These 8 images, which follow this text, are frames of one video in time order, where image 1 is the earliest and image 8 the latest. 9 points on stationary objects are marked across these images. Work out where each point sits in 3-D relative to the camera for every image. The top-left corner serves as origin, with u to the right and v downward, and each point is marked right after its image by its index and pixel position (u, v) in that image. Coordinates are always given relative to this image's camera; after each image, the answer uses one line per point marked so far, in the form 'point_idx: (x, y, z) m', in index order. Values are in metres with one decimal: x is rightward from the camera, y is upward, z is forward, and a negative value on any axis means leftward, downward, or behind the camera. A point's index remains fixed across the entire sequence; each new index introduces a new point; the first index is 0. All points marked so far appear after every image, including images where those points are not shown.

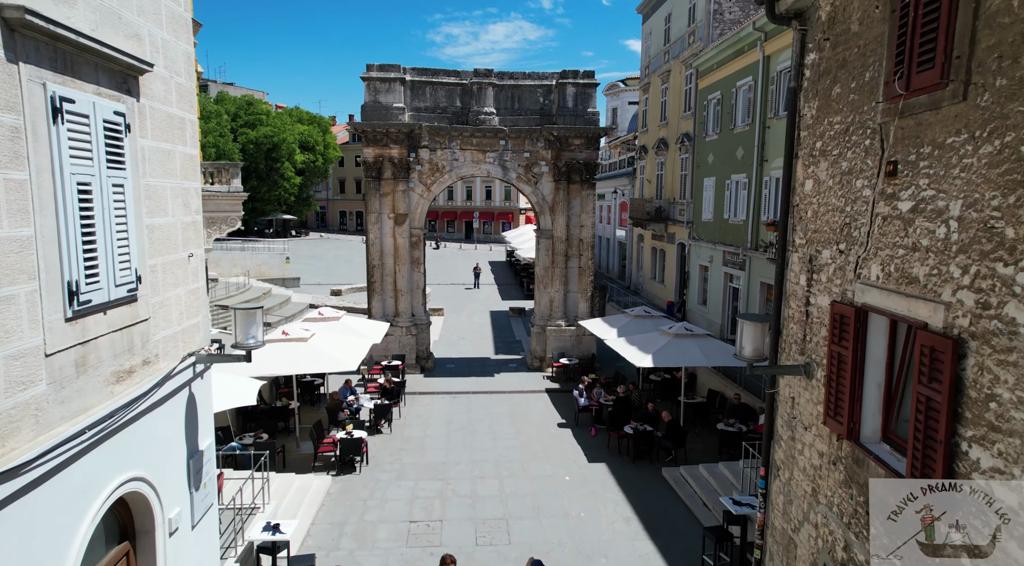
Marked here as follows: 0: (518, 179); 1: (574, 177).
0: (+0.2, +3.4, +20.0) m
1: (+2.1, +3.5, +19.9) m
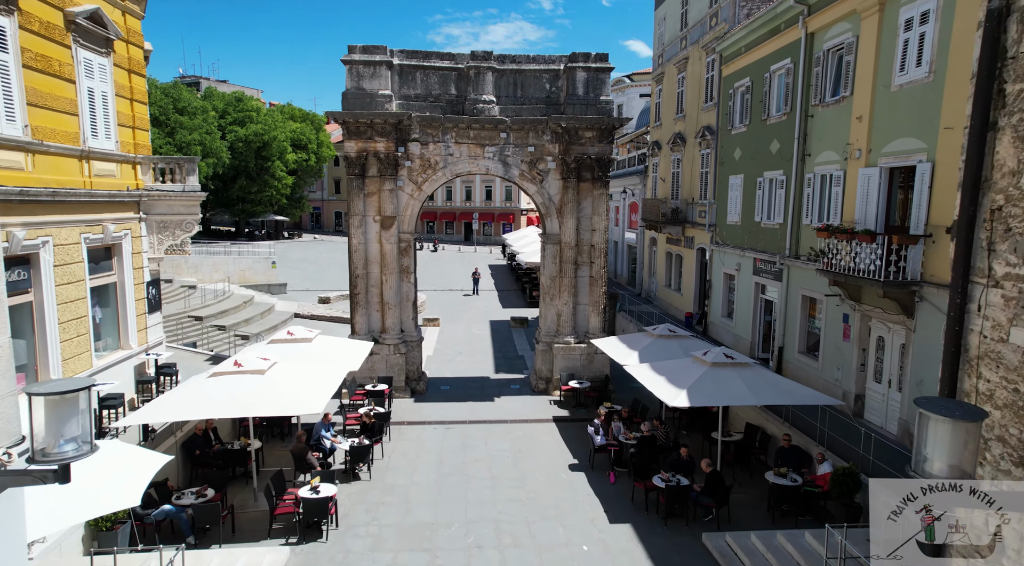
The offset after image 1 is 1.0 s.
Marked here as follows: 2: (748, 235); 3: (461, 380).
0: (+0.3, +3.1, +17.6) m
1: (+2.1, +3.2, +17.6) m
2: (+7.1, +1.4, +18.0) m
3: (-1.7, -3.2, +19.4) m
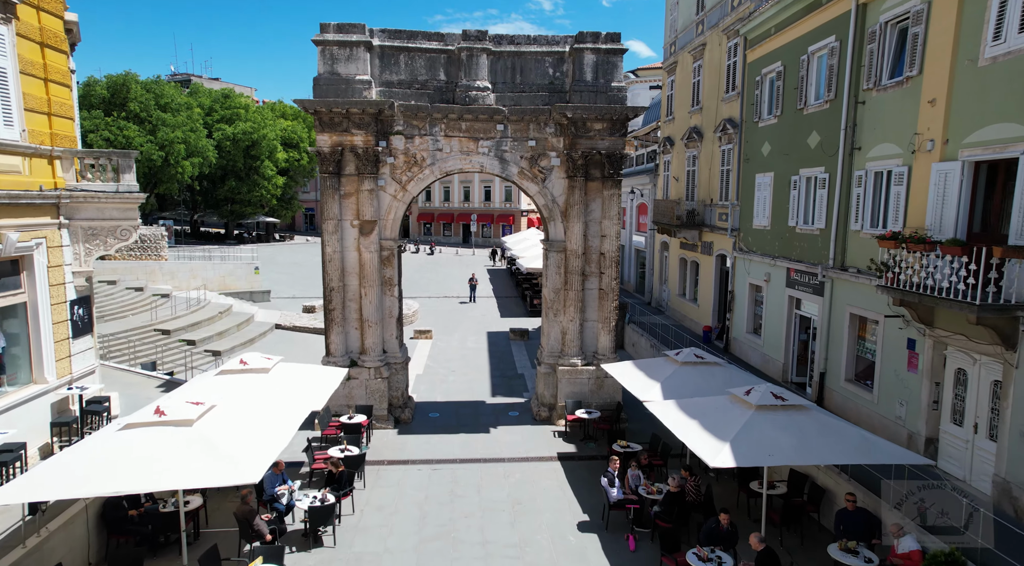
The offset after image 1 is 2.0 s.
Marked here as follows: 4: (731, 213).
0: (+0.2, +2.8, +15.4) m
1: (+2.1, +2.8, +15.4) m
2: (+7.0, +1.1, +15.8) m
3: (-1.7, -3.5, +17.2) m
4: (+6.8, +2.2, +18.6) m
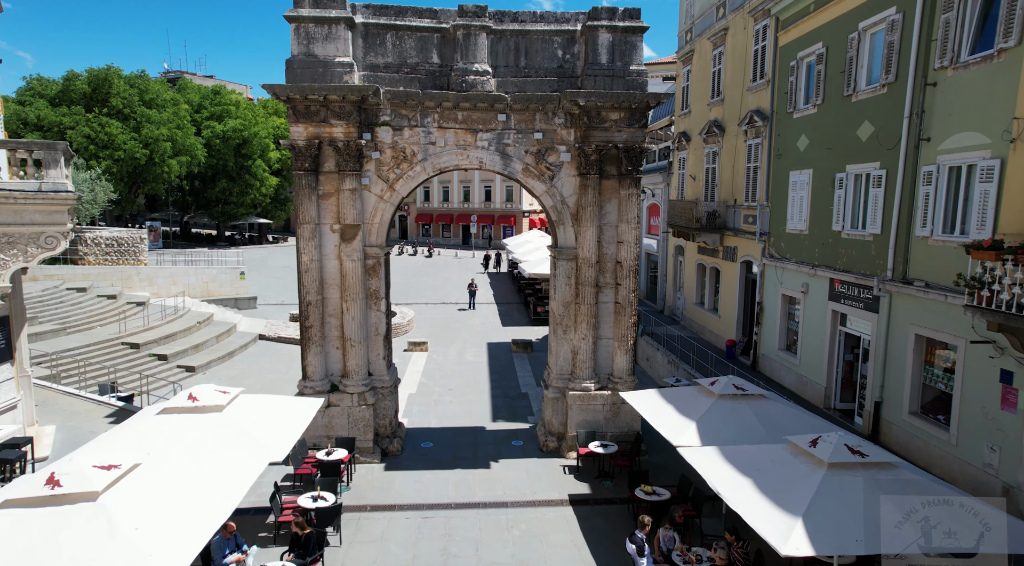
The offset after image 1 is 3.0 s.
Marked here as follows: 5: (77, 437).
0: (+0.3, +2.5, +13.5) m
1: (+2.2, +2.6, +13.5) m
2: (+7.1, +0.8, +13.9) m
3: (-1.6, -3.8, +15.2) m
4: (+6.9, +1.9, +16.7) m
5: (-8.3, -3.0, +11.5) m
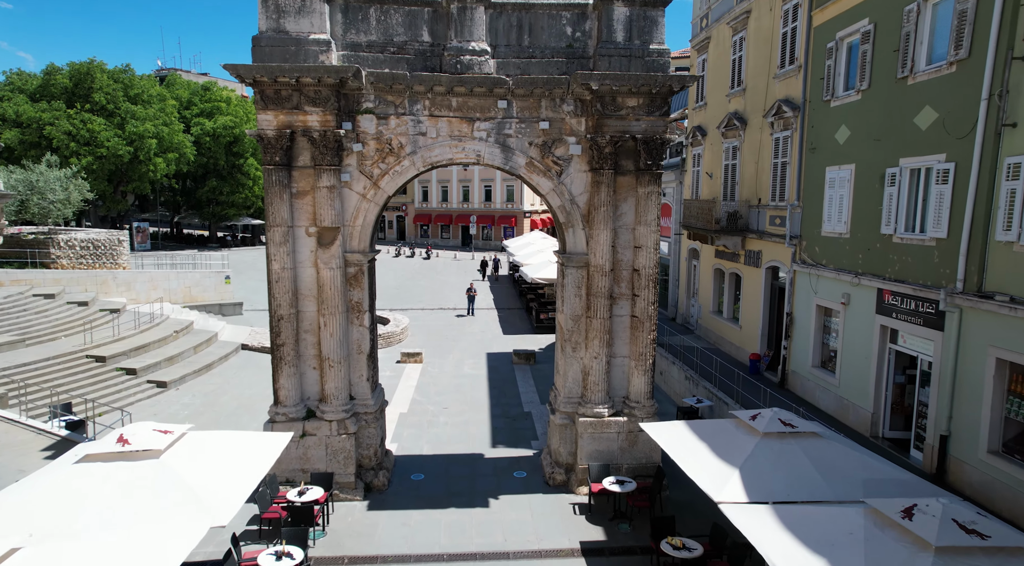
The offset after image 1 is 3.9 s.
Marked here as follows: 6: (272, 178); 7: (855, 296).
0: (+0.3, +2.3, +11.8) m
1: (+2.2, +2.3, +11.8) m
2: (+7.1, +0.6, +12.2) m
3: (-1.6, -4.0, +13.5) m
4: (+6.9, +1.7, +14.9) m
5: (-8.3, -3.2, +9.8) m
6: (-4.5, +2.0, +11.2) m
7: (+7.1, -0.3, +12.4) m
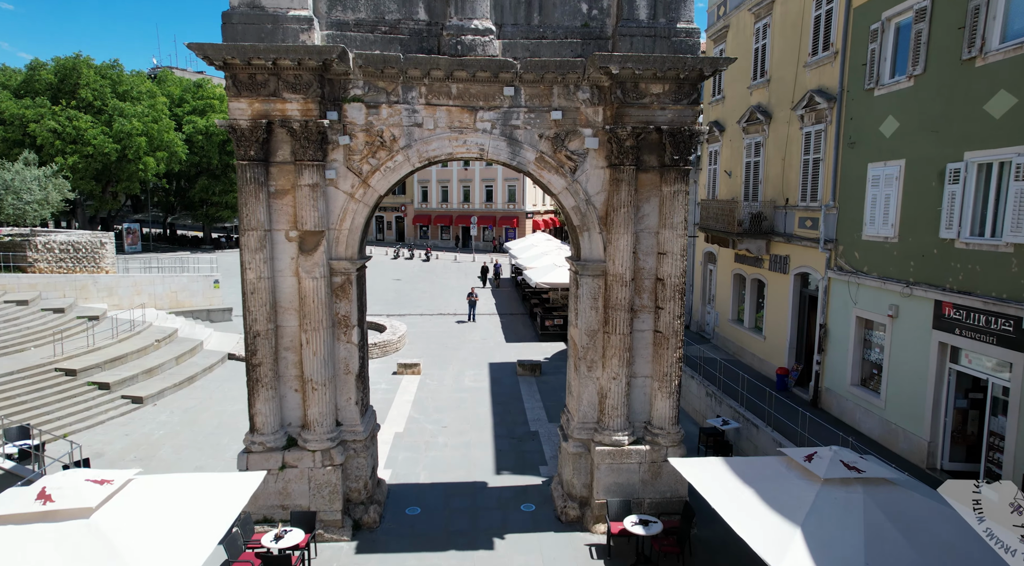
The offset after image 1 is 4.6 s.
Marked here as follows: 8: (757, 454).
0: (+0.5, +2.1, +10.4) m
1: (+2.3, +2.2, +10.4) m
2: (+7.3, +0.4, +10.8) m
3: (-1.5, -4.2, +12.1) m
4: (+7.1, +1.5, +13.6) m
5: (-8.2, -3.4, +8.4) m
6: (-4.4, +1.8, +9.9) m
7: (+7.3, -0.5, +11.0) m
8: (+5.1, -3.6, +12.6) m
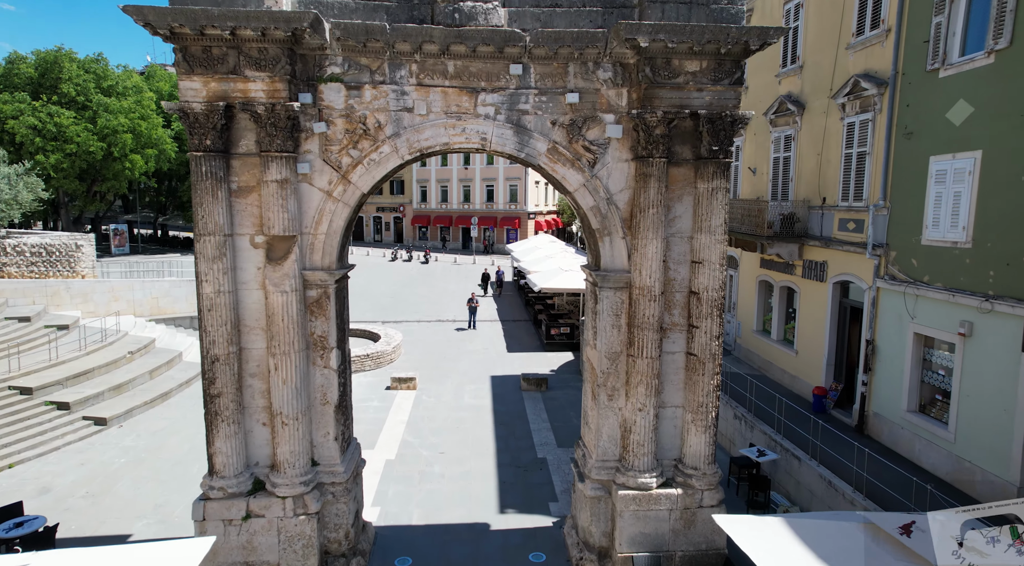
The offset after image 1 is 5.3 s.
0: (+0.6, +1.9, +8.8) m
1: (+2.4, +1.9, +8.7) m
2: (+7.4, +0.2, +9.1) m
3: (-1.3, -4.4, +10.5) m
4: (+7.2, +1.3, +11.9) m
5: (-8.0, -3.6, +6.8) m
6: (-4.3, +1.6, +8.2) m
7: (+7.4, -0.7, +9.4) m
8: (+5.2, -3.8, +10.9) m
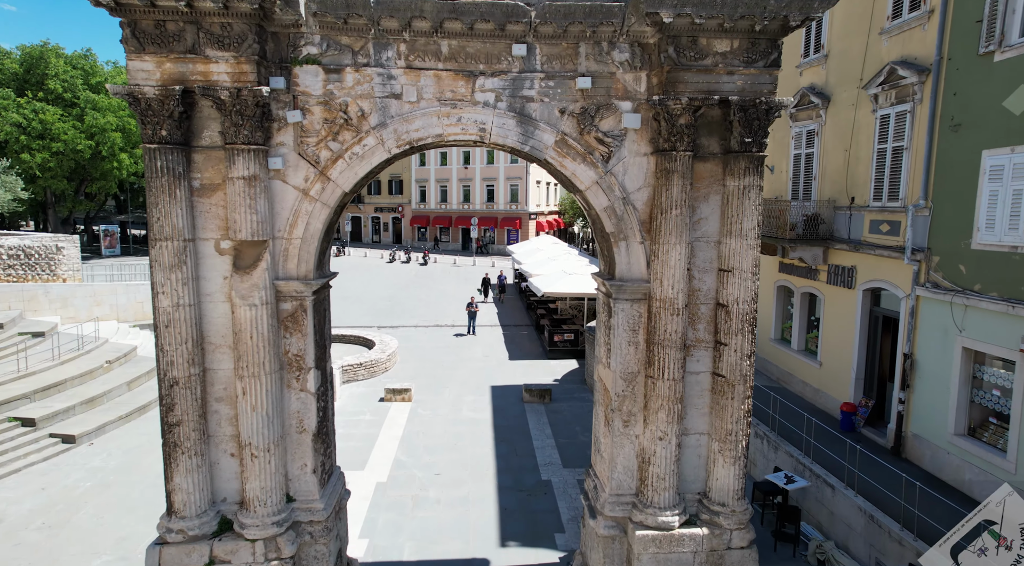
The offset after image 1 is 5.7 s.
0: (+0.6, +1.7, +7.7) m
1: (+2.5, +1.8, +7.6) m
2: (+7.4, 0.0, +8.0) m
3: (-1.3, -4.6, +9.4) m
4: (+7.2, +1.1, +10.8) m
5: (-8.0, -3.7, +5.7) m
6: (-4.2, +1.4, +7.1) m
7: (+7.4, -0.8, +8.3) m
8: (+5.3, -3.9, +9.8) m
